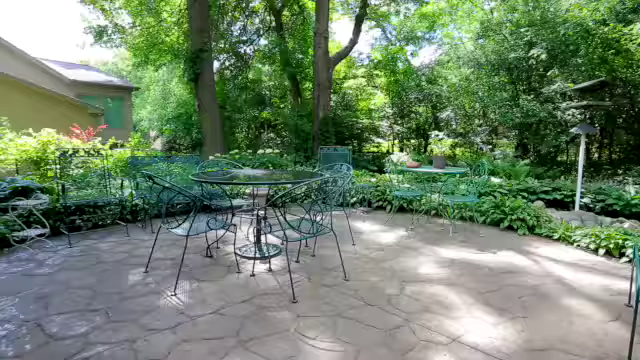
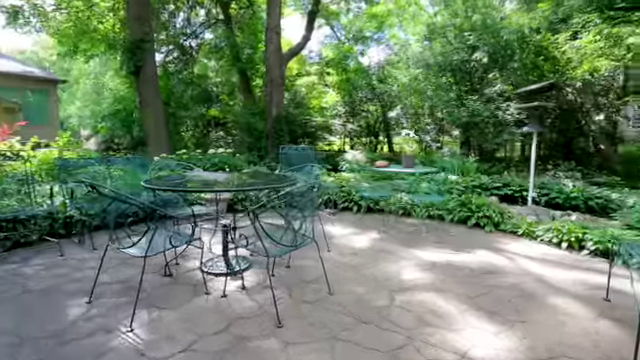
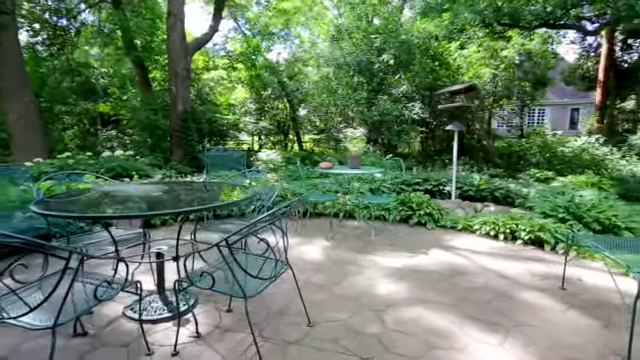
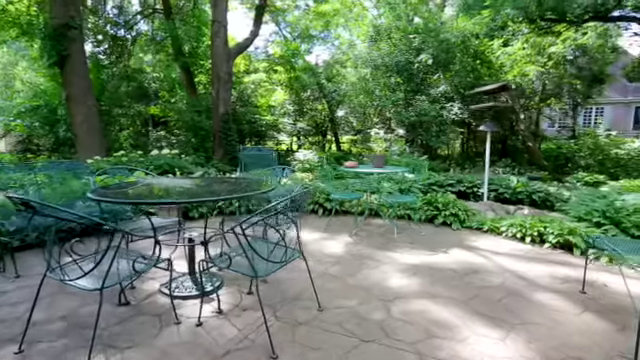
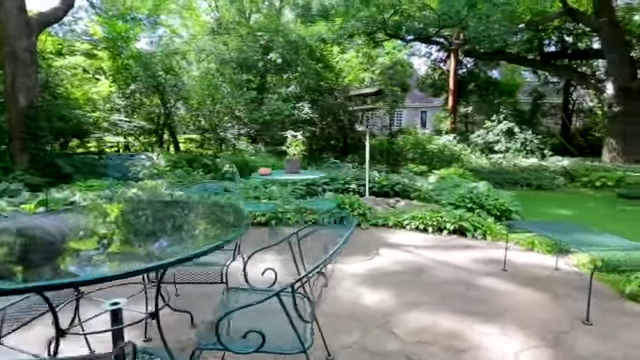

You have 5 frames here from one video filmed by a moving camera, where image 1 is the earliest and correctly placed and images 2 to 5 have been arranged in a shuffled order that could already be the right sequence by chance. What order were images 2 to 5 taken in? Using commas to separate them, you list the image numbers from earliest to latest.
2, 4, 3, 5
